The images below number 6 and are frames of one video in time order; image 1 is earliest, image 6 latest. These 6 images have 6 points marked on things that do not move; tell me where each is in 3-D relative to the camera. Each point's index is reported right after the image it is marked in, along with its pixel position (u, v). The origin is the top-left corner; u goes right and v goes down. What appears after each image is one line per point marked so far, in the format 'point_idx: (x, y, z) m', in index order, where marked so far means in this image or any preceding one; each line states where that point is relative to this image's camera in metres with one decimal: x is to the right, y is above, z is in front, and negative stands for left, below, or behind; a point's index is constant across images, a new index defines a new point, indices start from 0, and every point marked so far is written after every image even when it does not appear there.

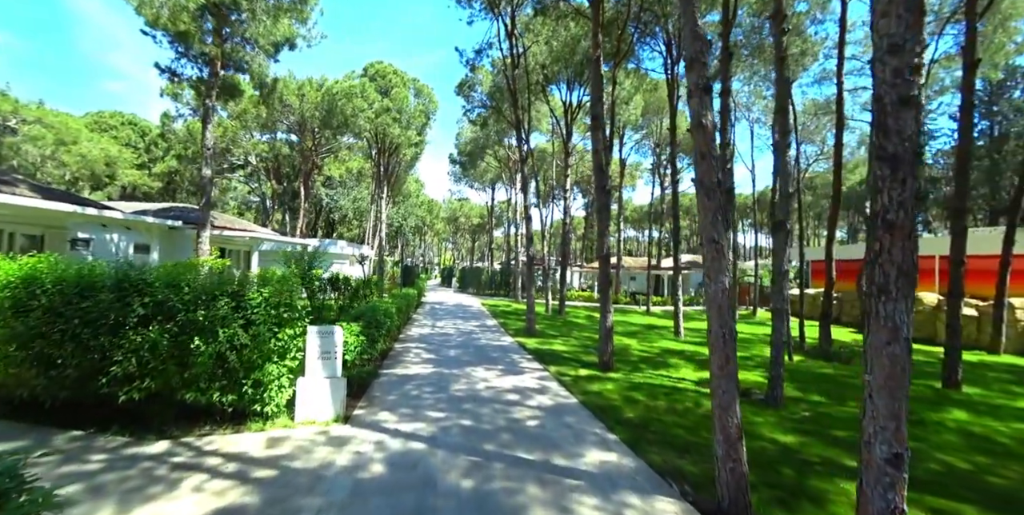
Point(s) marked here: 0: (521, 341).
0: (+0.2, -2.3, +11.5) m
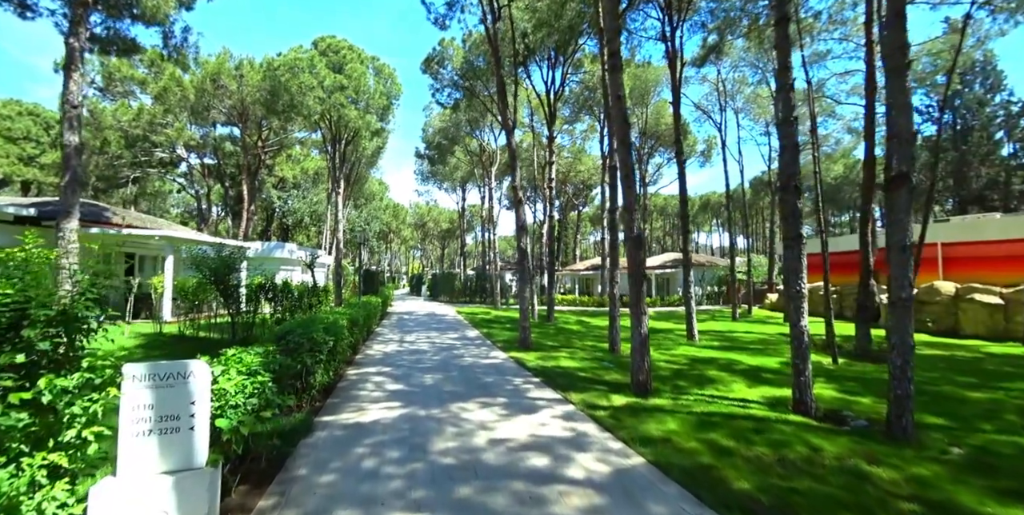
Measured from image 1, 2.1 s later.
0: (+0.1, -2.1, +8.9) m
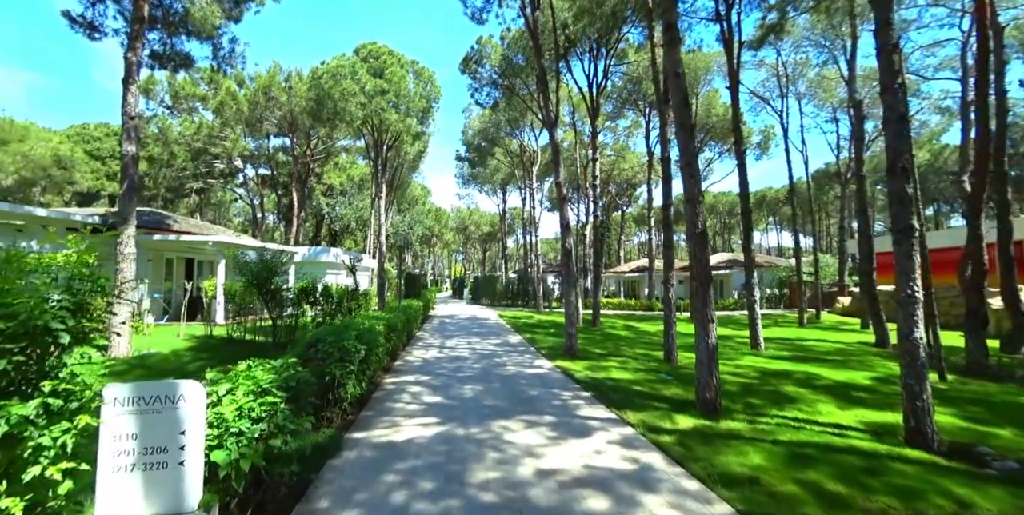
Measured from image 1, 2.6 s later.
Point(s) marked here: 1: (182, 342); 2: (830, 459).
0: (+1.0, -2.1, +8.2) m
1: (-8.1, -2.1, +10.5) m
2: (+3.0, -1.9, +4.1) m
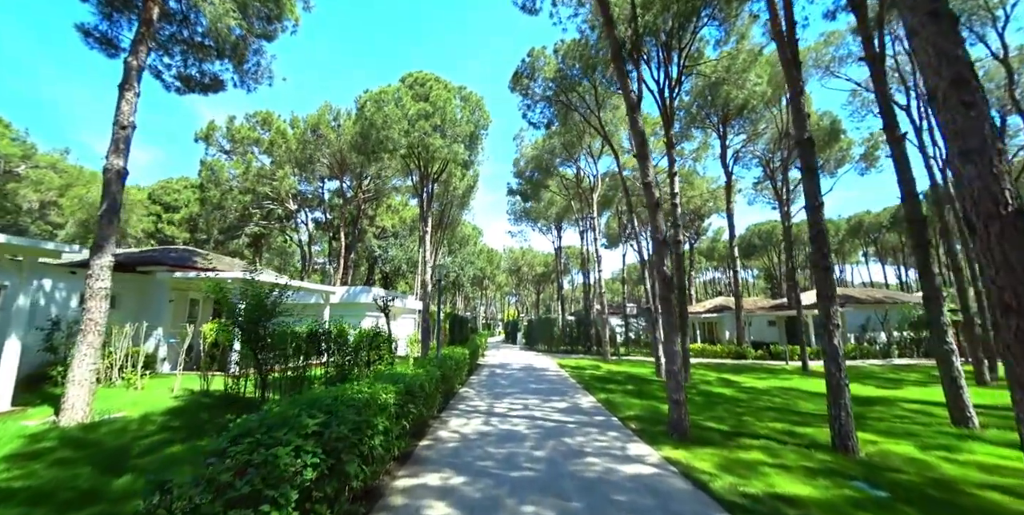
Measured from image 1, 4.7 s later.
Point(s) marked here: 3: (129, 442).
0: (+2.0, -2.4, +5.0) m
1: (-6.8, -2.9, +8.4) m
2: (+3.5, -1.8, +0.8) m
3: (-5.5, -2.6, +6.1) m
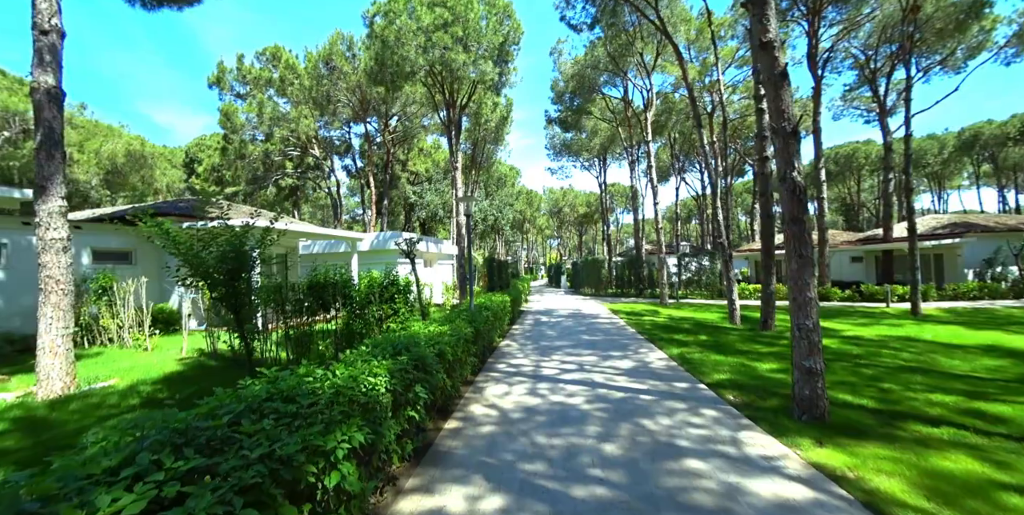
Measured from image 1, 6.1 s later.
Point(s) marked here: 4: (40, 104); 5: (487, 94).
0: (+2.4, -1.6, +3.1) m
1: (-5.9, -1.9, +7.4) m
2: (+3.5, -1.5, -1.3) m
3: (-4.9, -1.9, +4.9) m
4: (-6.7, +2.2, +6.1) m
5: (-1.0, +6.8, +18.0) m
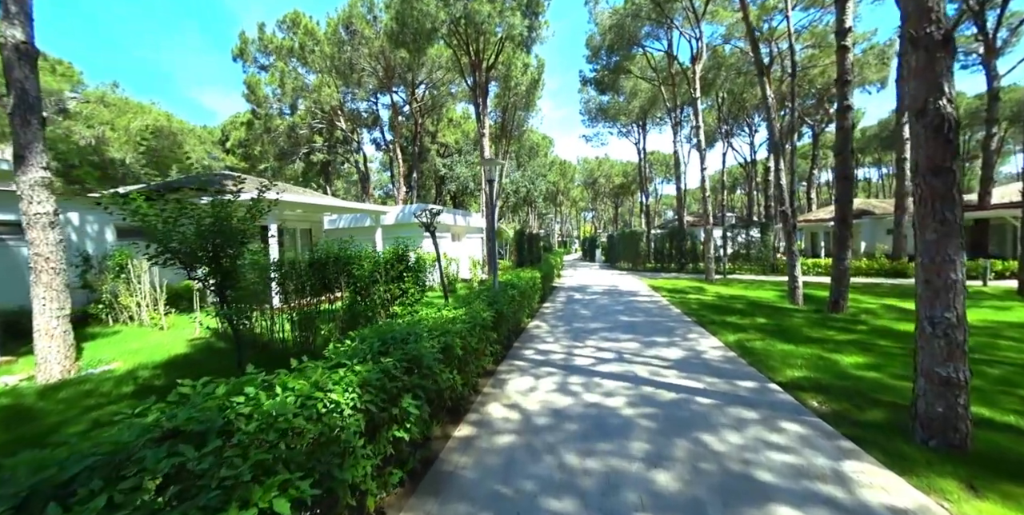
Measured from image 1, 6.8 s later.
0: (+2.5, -1.4, +2.0) m
1: (-5.5, -1.5, +6.9) m
2: (+3.3, -1.6, -2.5) m
3: (-4.6, -1.7, +4.4) m
4: (-6.4, +2.5, +5.5) m
5: (+0.2, +7.9, +16.6) m
